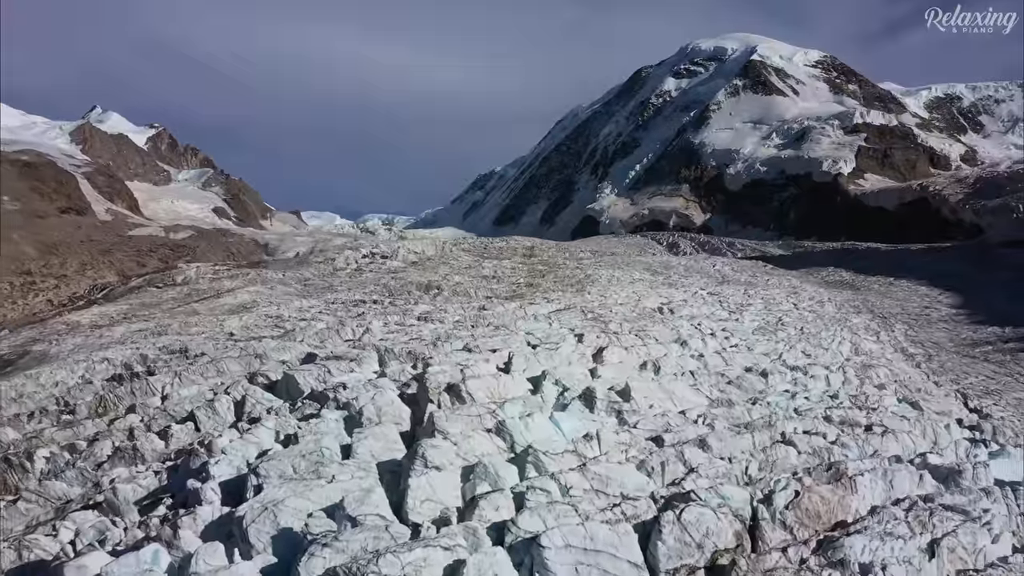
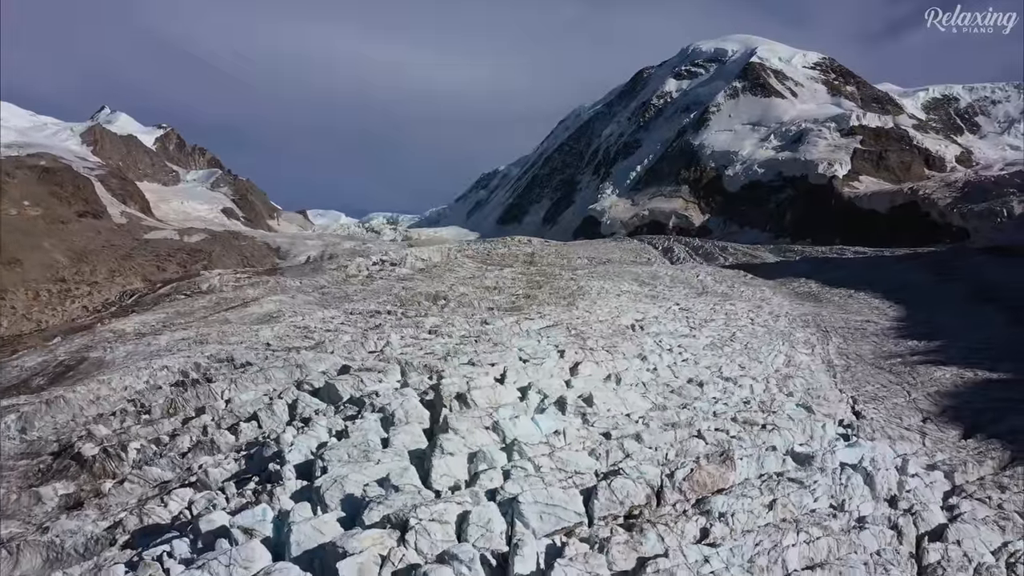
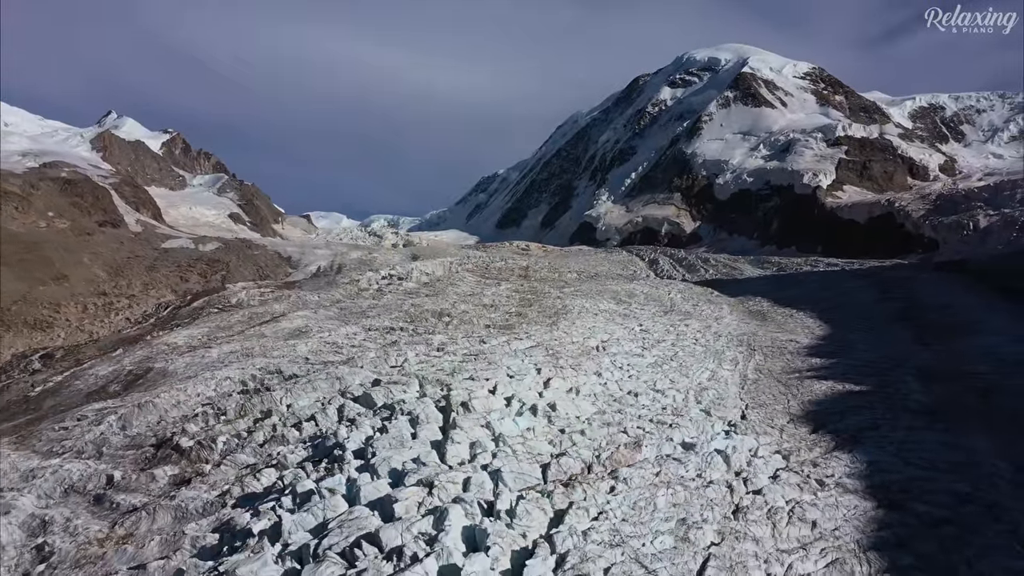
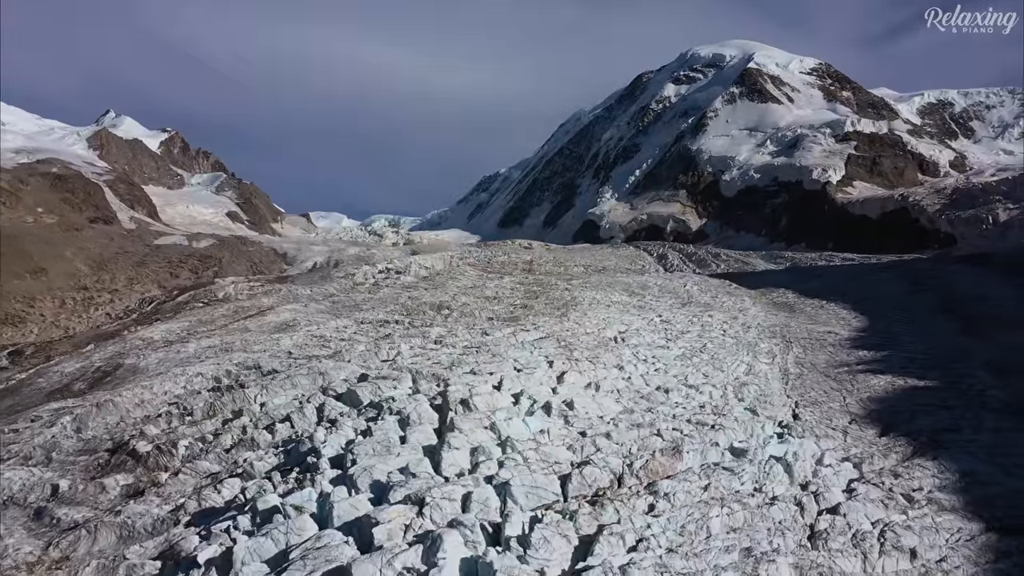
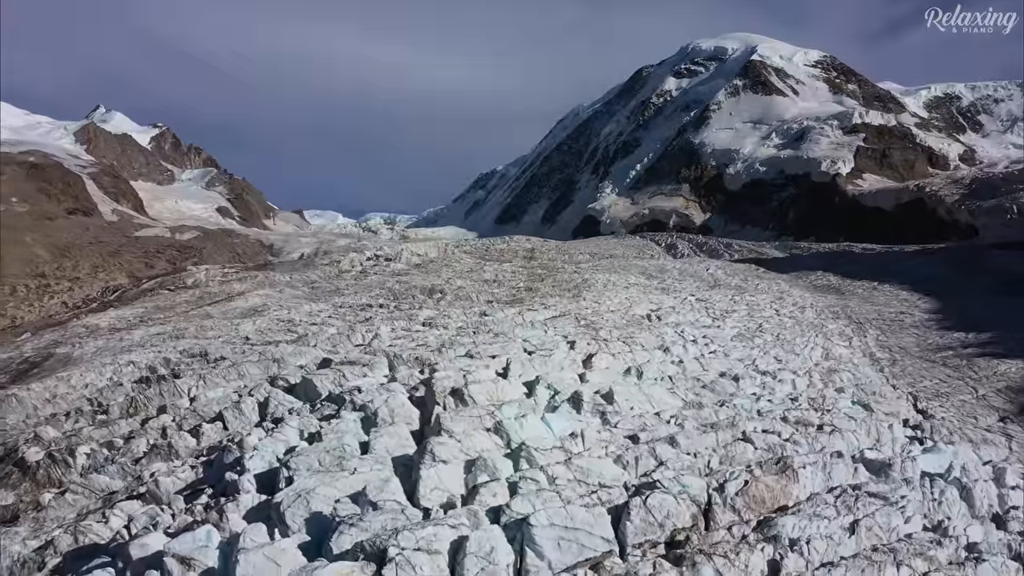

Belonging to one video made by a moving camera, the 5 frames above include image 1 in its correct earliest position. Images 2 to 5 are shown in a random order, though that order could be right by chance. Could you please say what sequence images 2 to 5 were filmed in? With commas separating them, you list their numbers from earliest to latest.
5, 2, 4, 3
